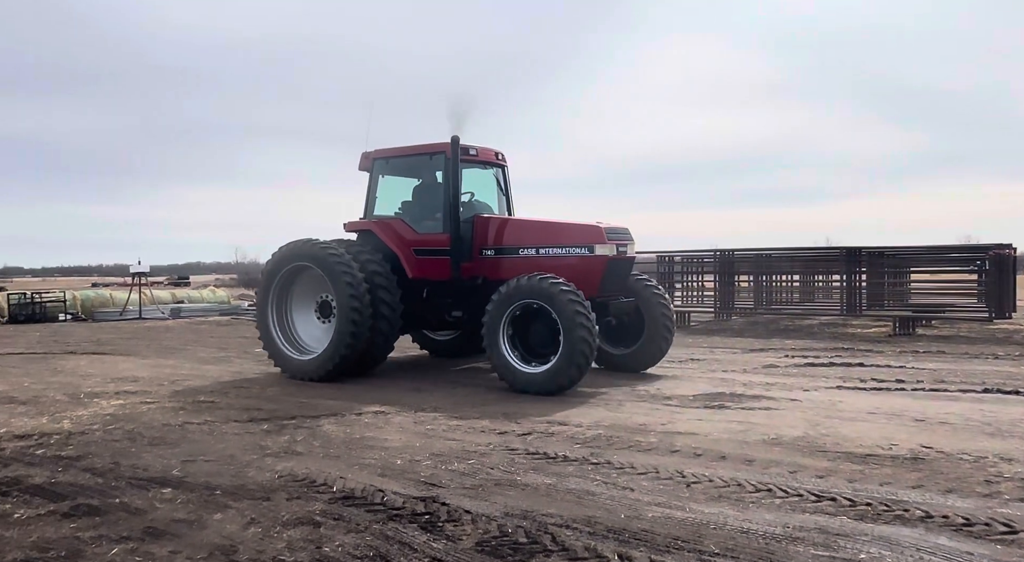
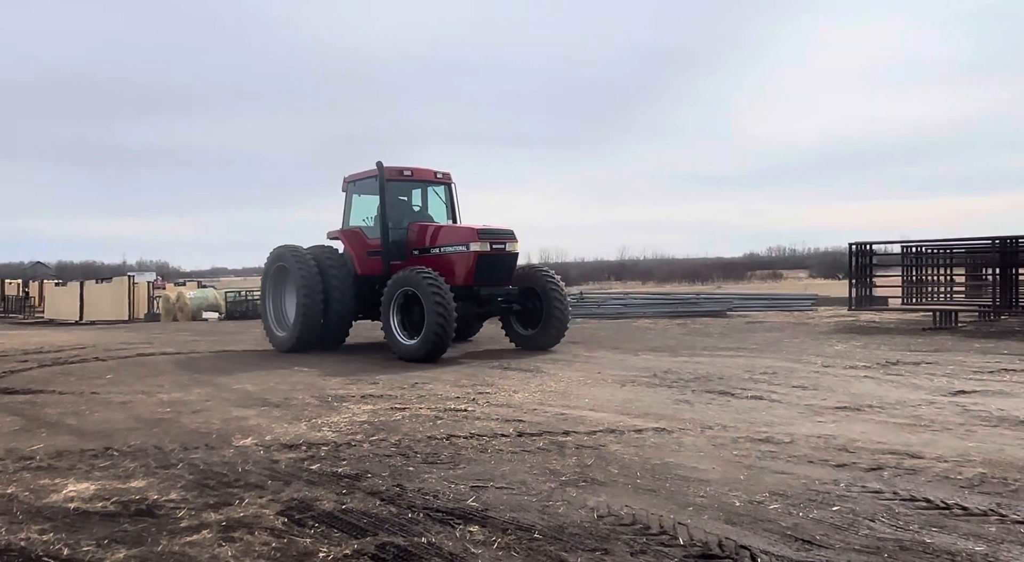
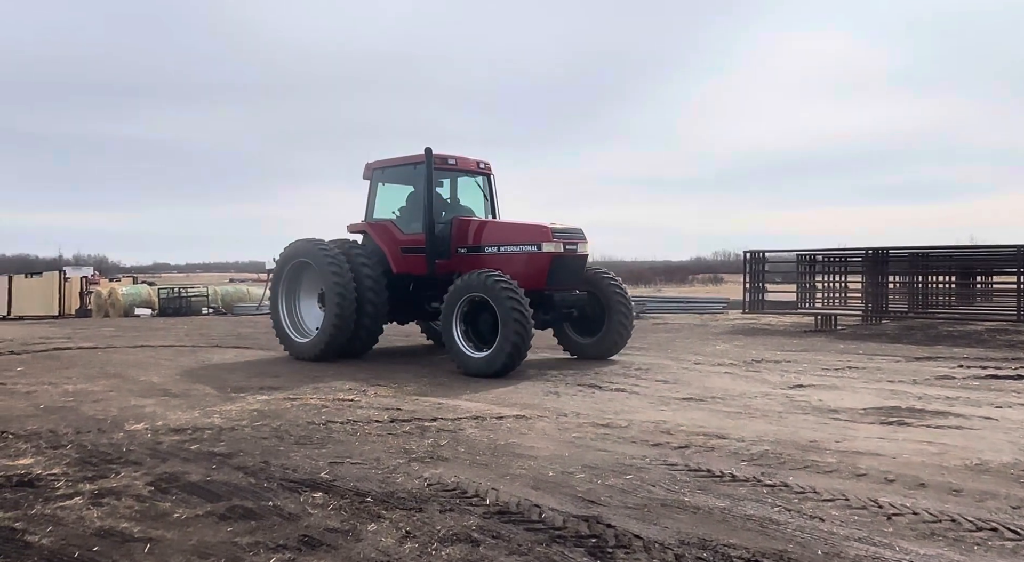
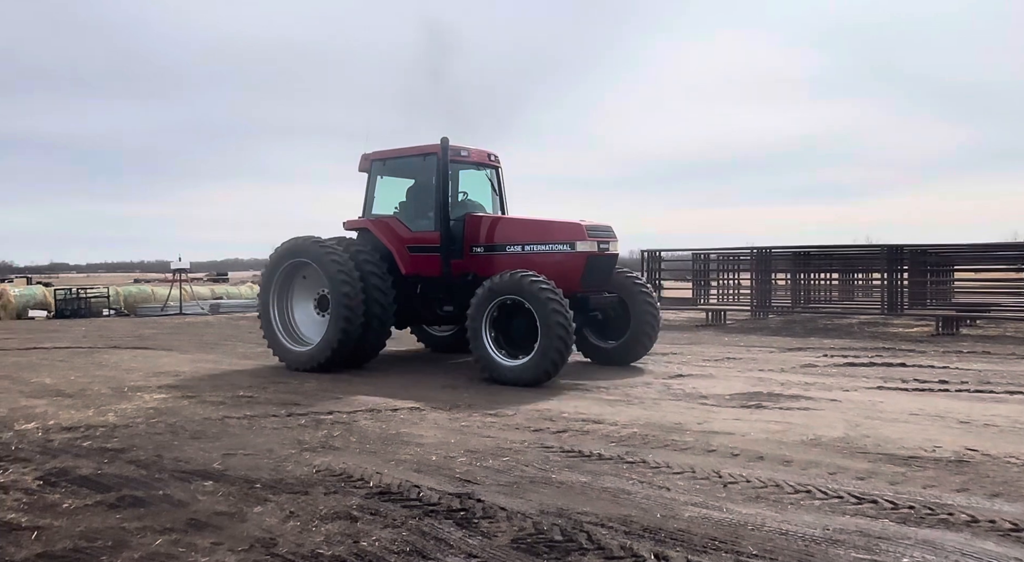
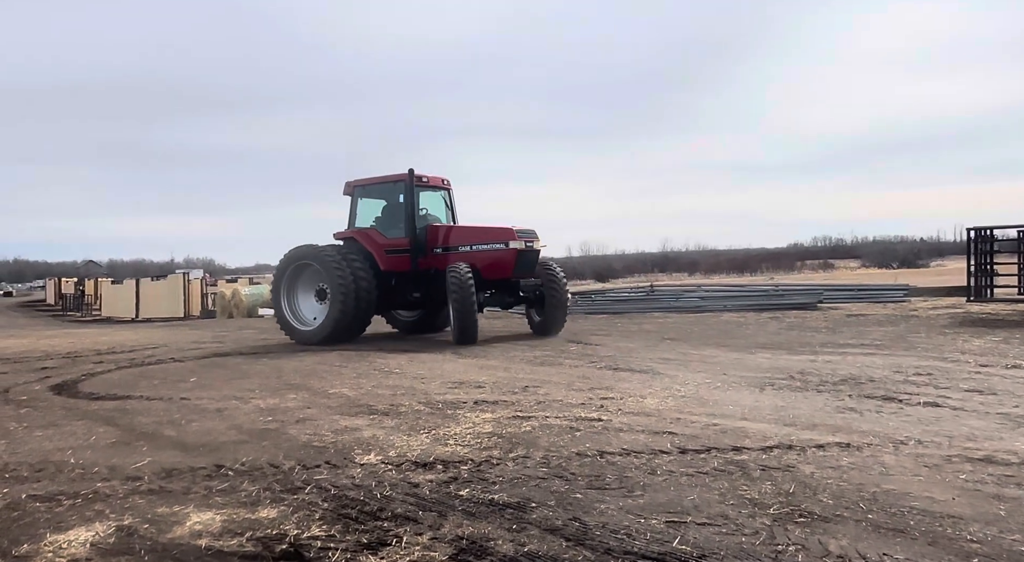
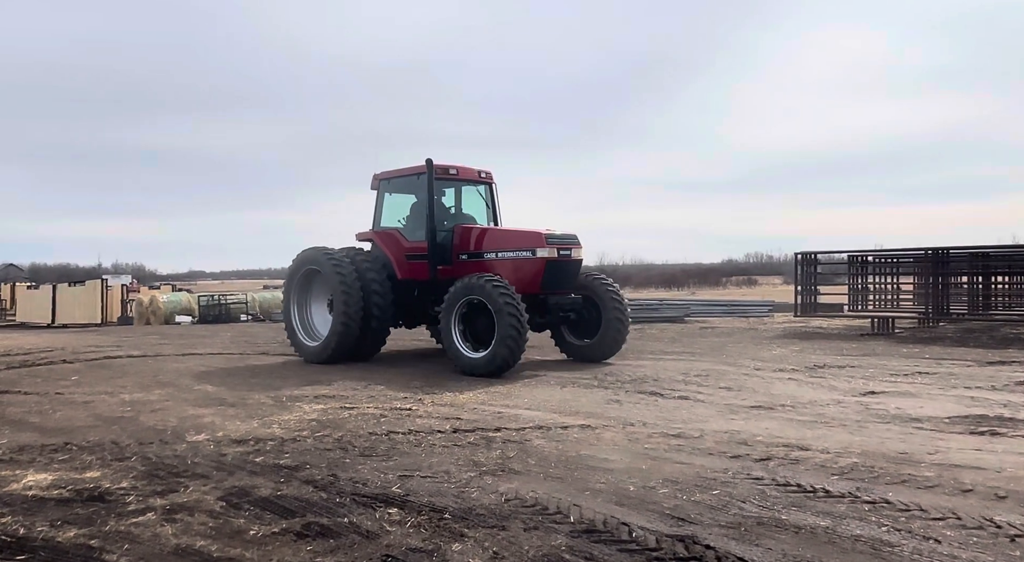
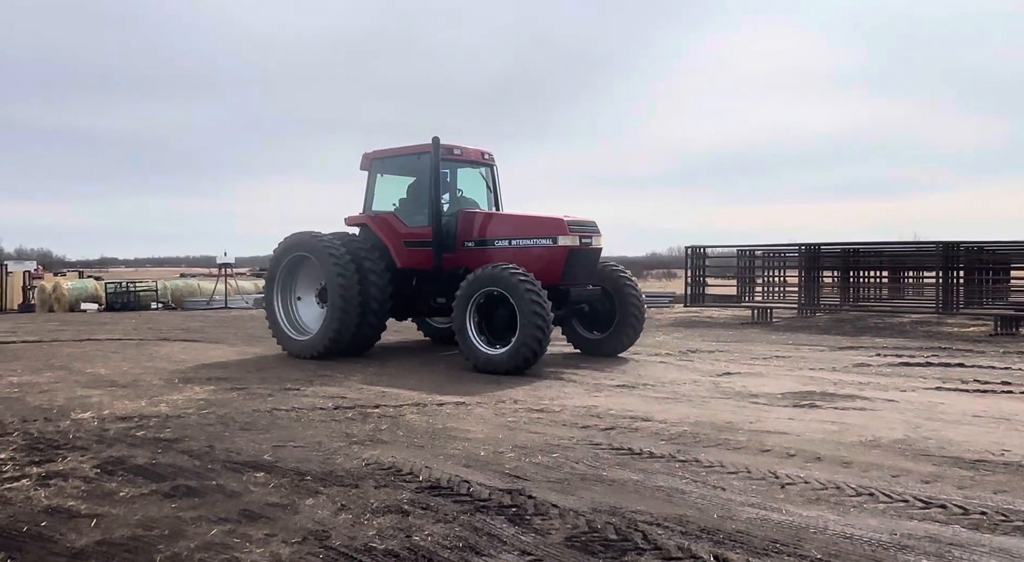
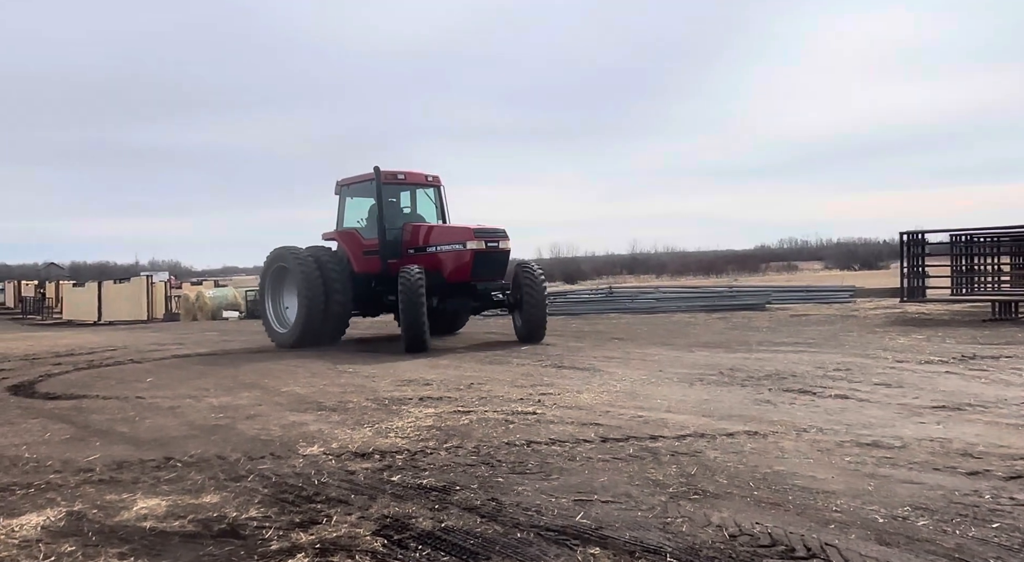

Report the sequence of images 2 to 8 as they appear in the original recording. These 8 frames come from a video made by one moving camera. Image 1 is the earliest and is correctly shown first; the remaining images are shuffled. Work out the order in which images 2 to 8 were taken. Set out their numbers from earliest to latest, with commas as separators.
4, 7, 3, 6, 2, 8, 5
